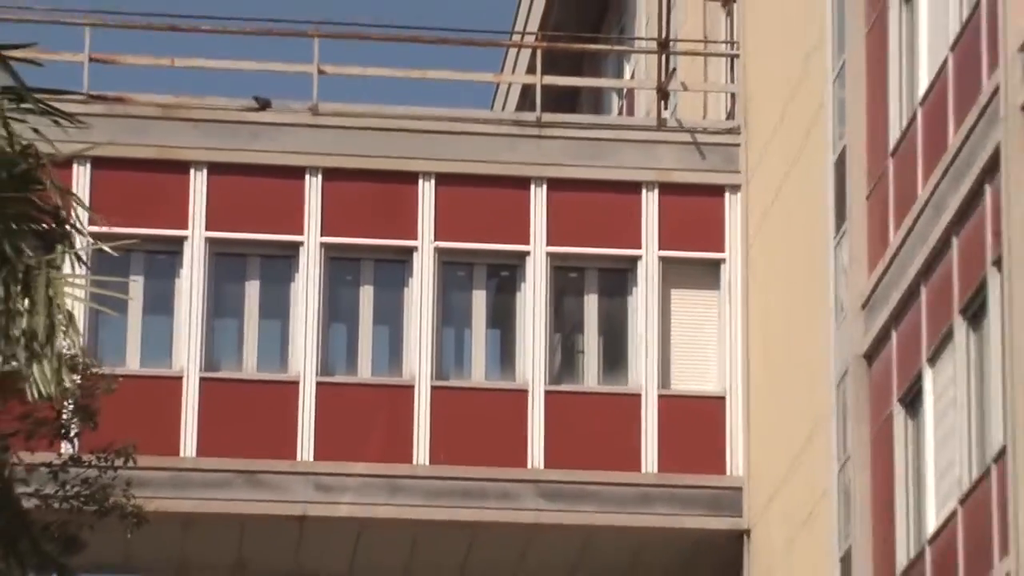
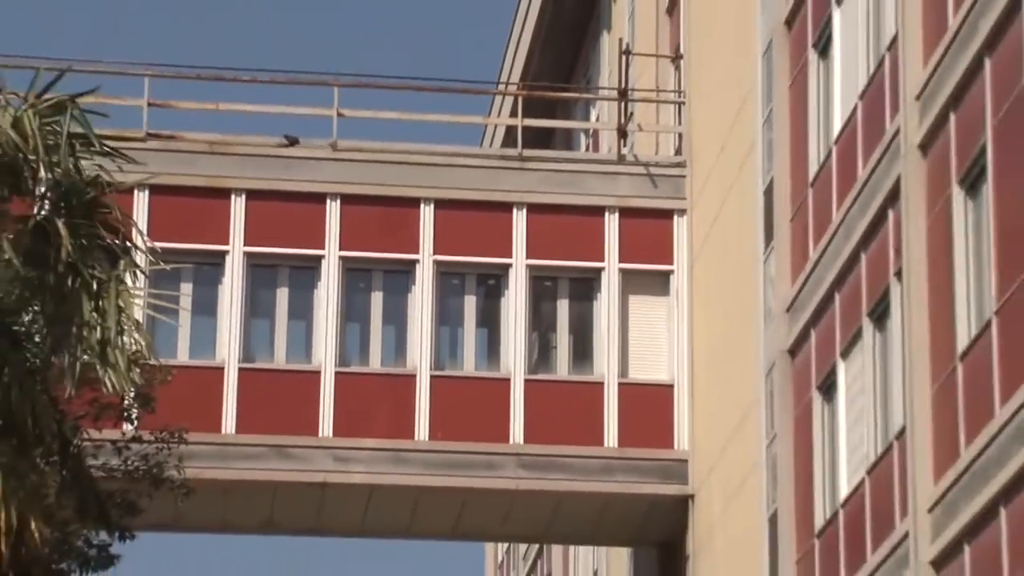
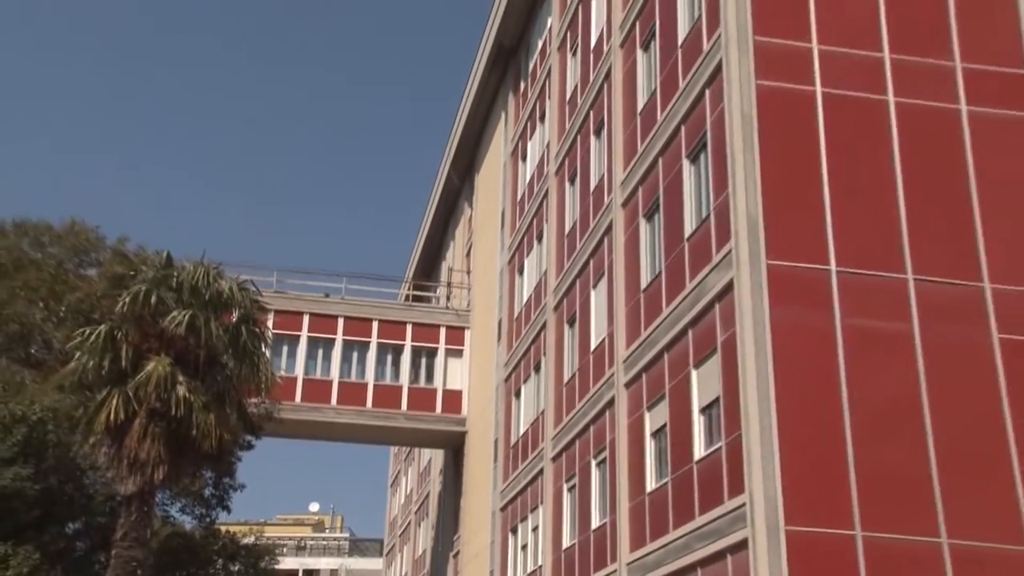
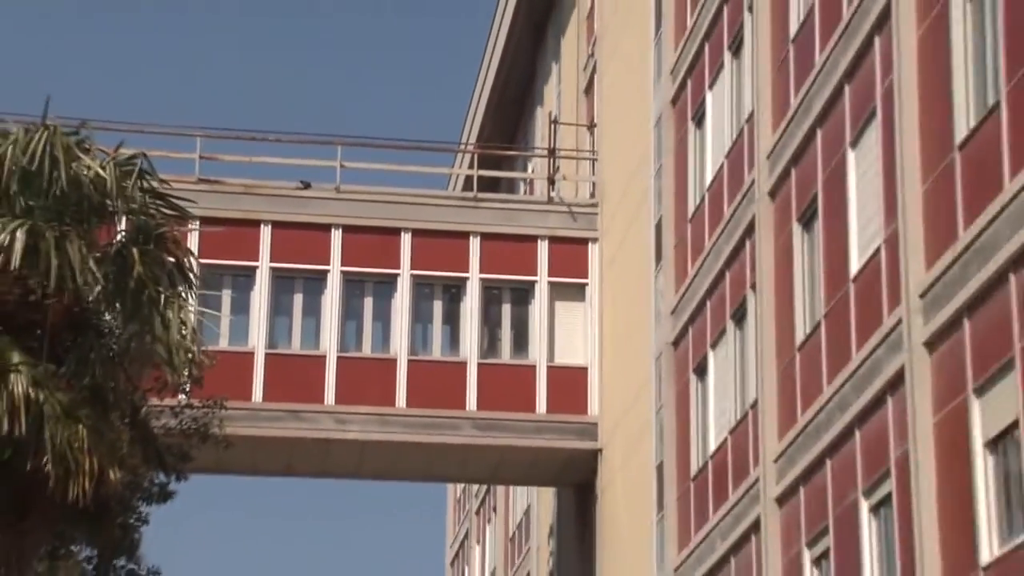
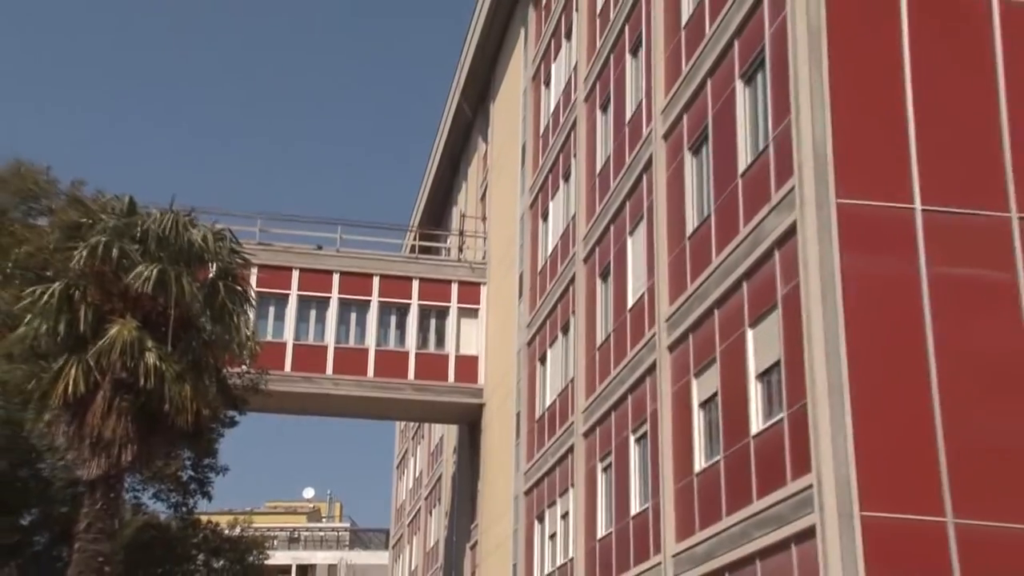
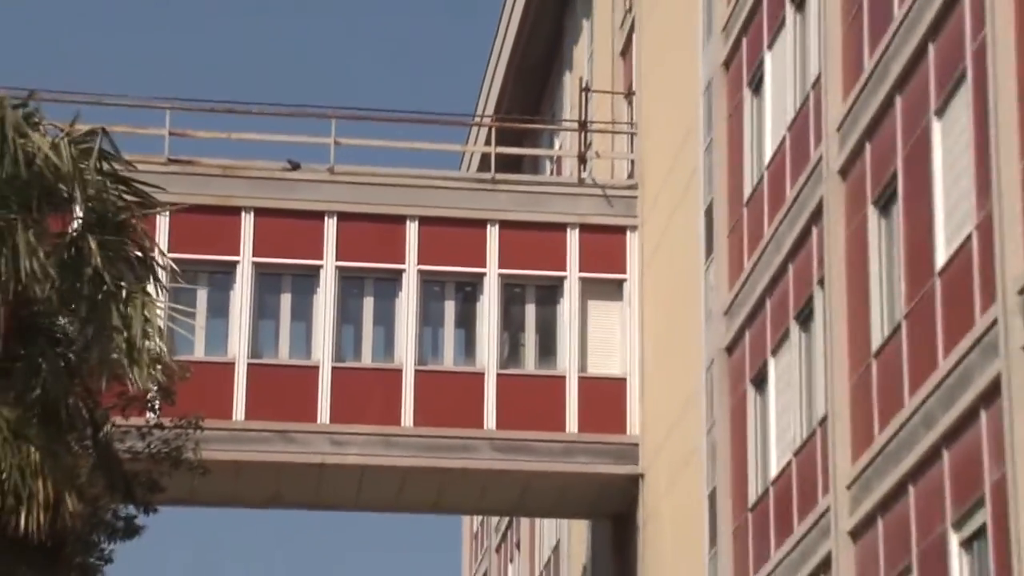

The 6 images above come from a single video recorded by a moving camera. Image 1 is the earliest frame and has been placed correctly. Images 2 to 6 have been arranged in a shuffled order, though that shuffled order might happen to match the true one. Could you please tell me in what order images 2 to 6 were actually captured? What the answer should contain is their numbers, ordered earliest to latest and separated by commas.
2, 6, 4, 5, 3
